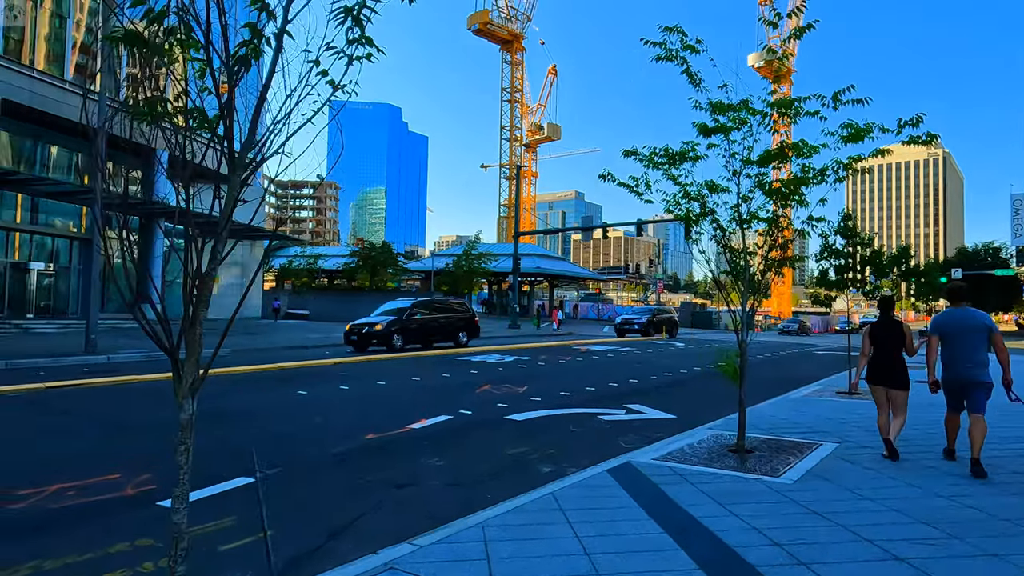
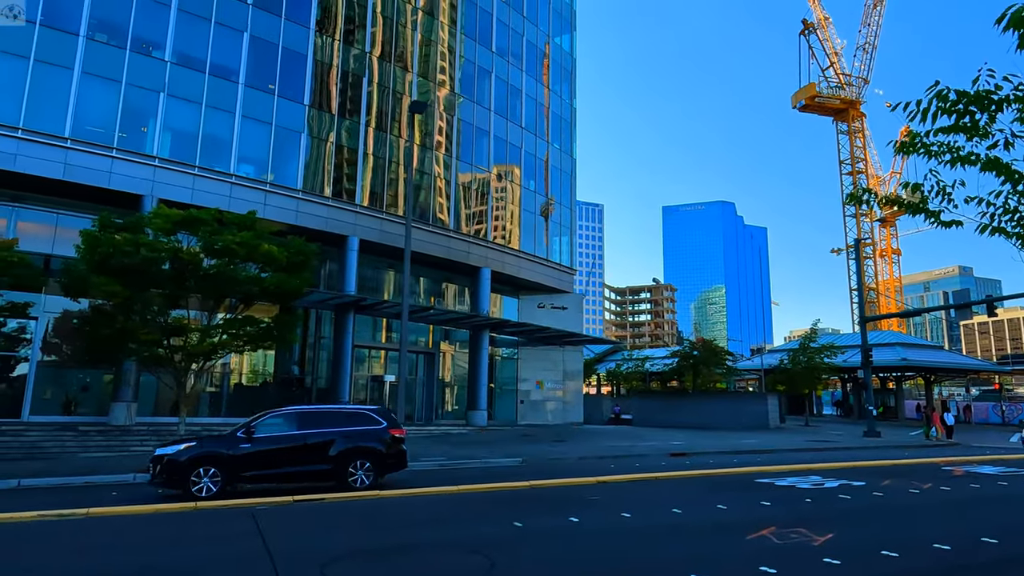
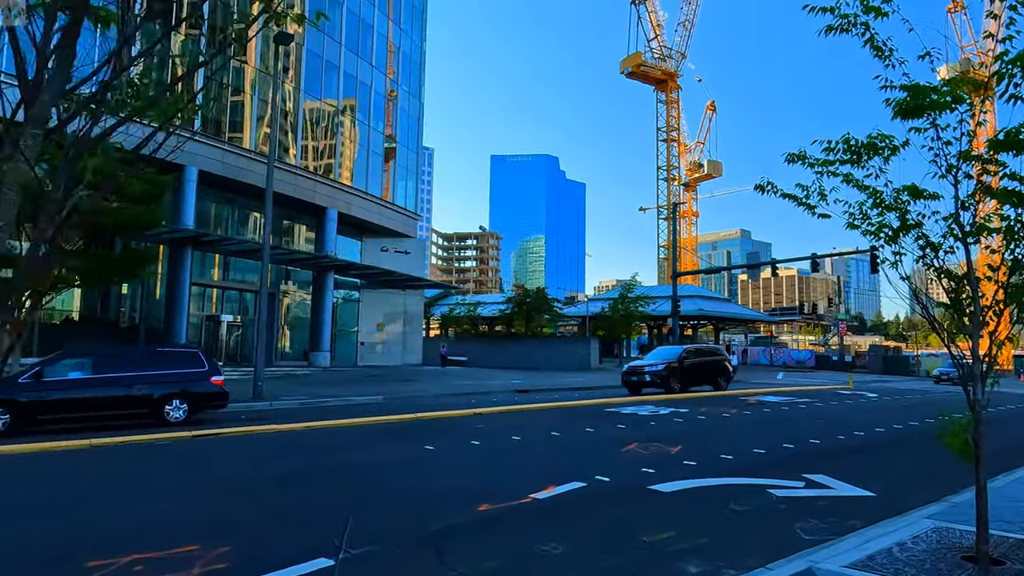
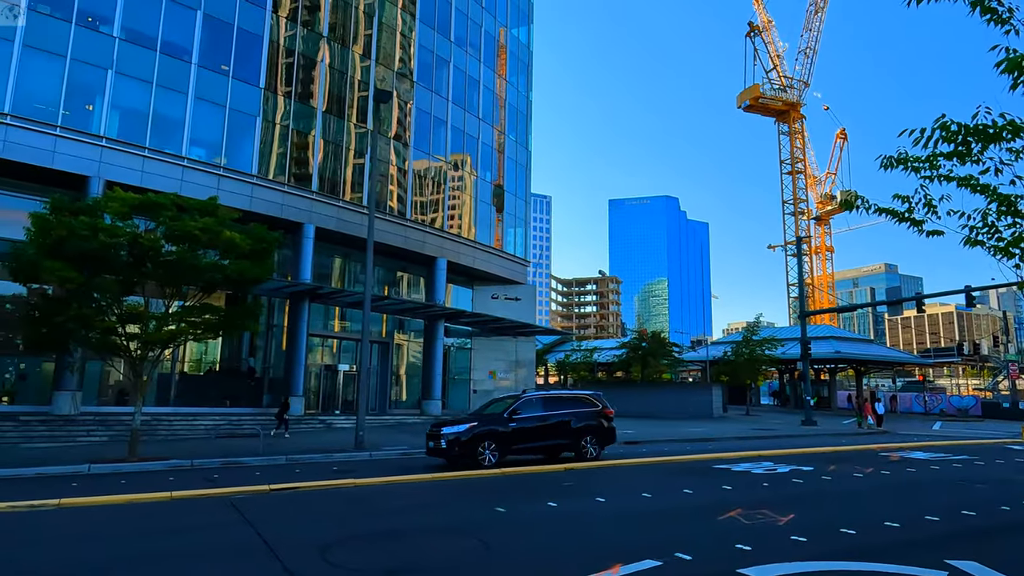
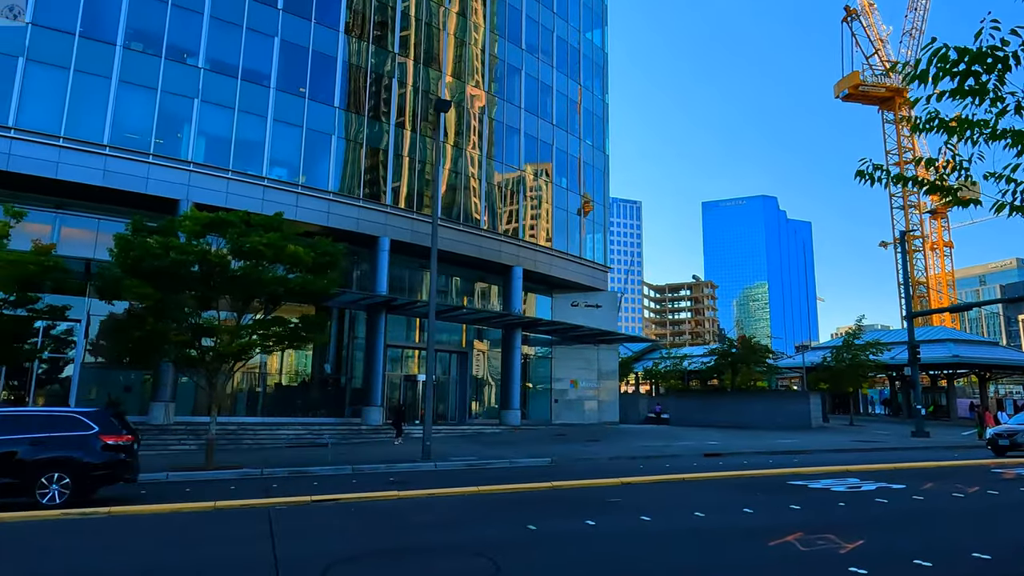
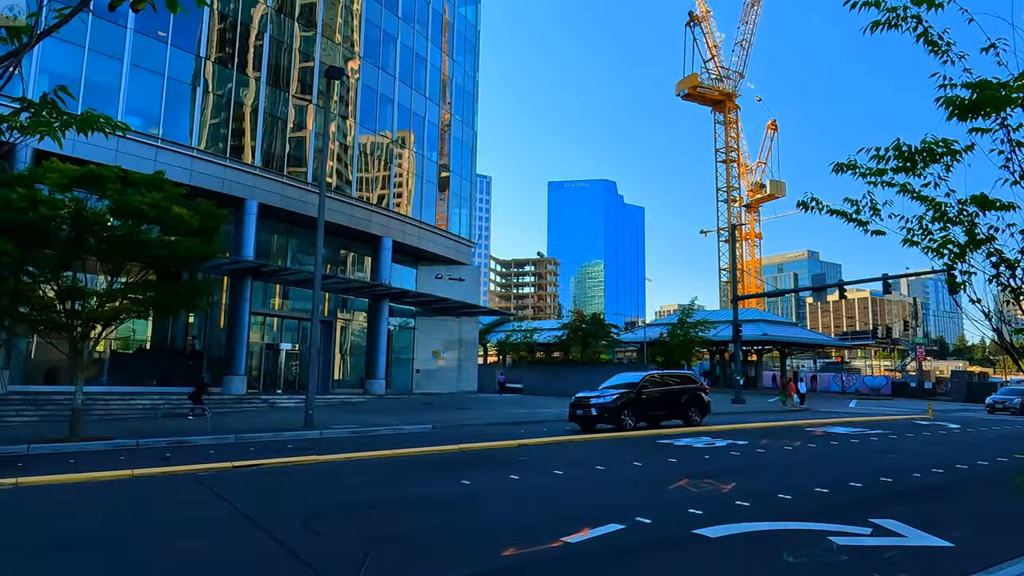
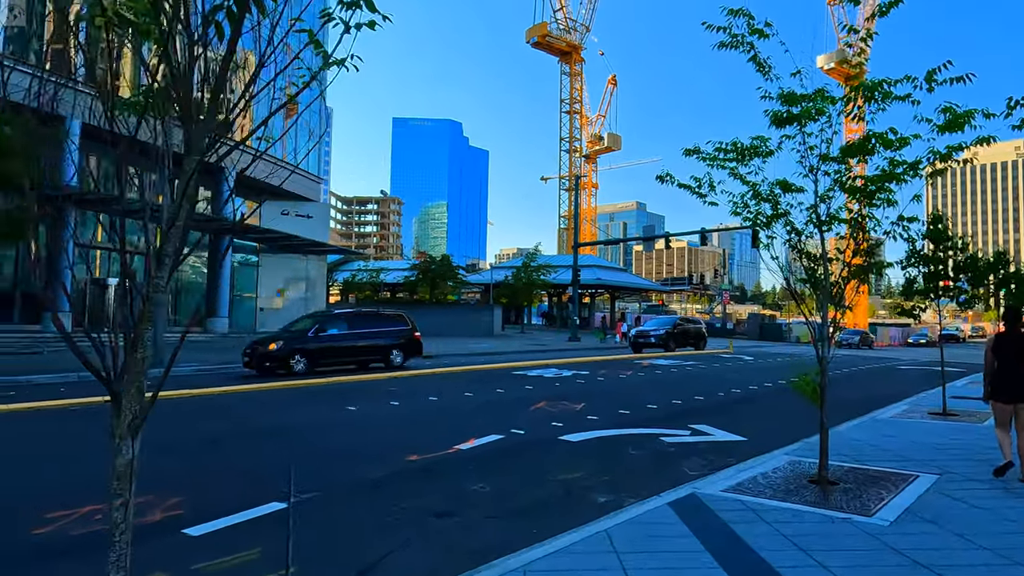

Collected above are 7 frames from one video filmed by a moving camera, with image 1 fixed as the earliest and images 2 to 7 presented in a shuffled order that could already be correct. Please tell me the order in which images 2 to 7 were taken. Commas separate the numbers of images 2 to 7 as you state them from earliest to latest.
7, 3, 6, 4, 2, 5
